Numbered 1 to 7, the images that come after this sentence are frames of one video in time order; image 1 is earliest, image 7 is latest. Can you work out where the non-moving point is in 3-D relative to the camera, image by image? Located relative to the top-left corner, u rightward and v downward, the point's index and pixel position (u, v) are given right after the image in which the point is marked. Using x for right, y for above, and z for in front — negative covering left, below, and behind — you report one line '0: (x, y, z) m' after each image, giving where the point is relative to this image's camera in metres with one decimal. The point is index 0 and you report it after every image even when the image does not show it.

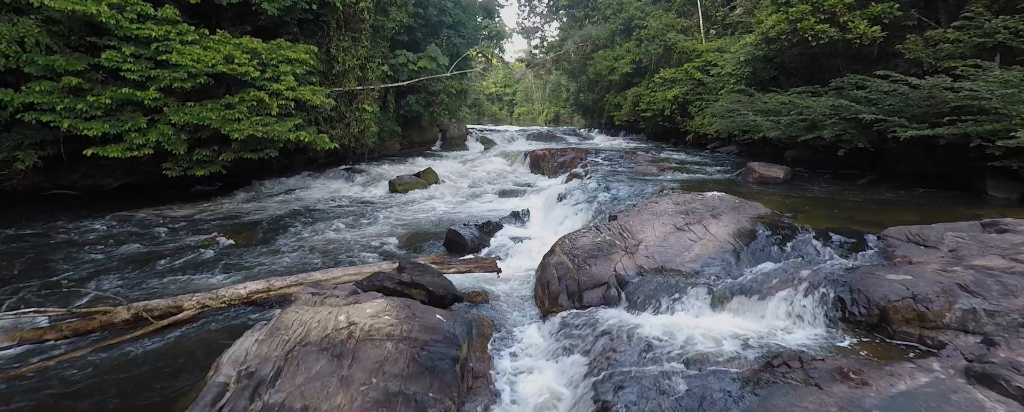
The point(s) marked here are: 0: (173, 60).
0: (-6.5, +2.8, +9.5) m
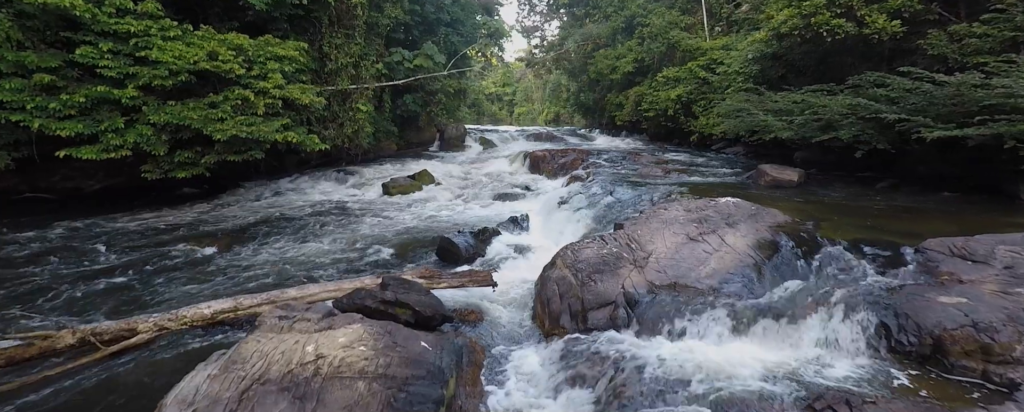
0: (-6.5, +2.7, +9.0) m
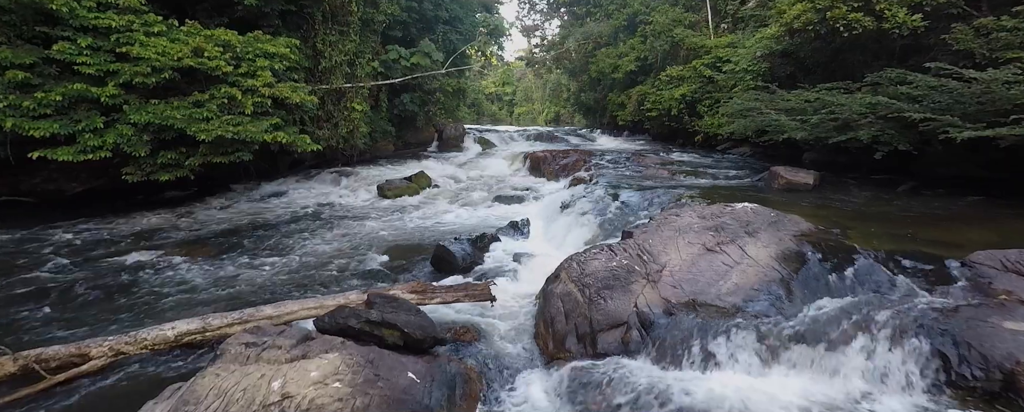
0: (-6.5, +2.7, +8.6) m
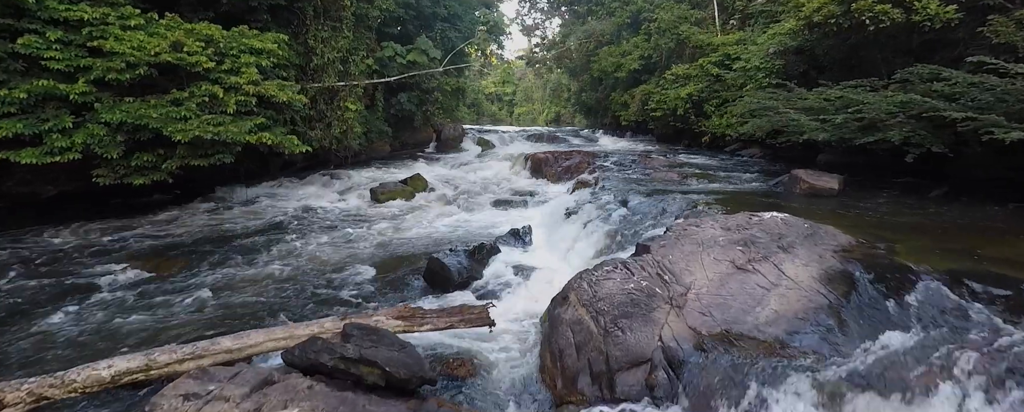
0: (-6.5, +2.6, +8.0) m
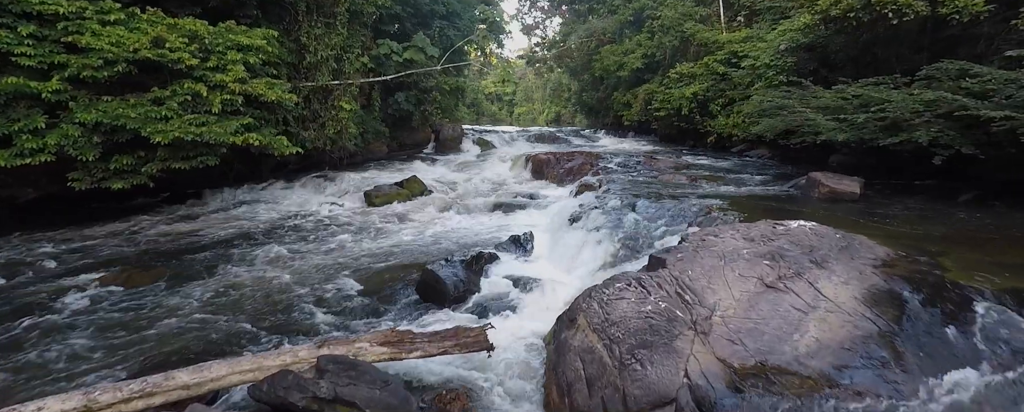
0: (-6.5, +2.5, +7.5) m
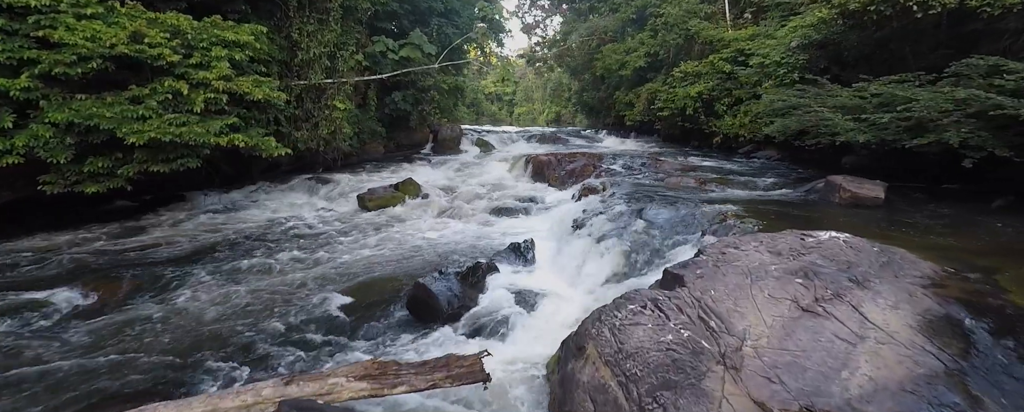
0: (-6.5, +2.4, +7.0) m
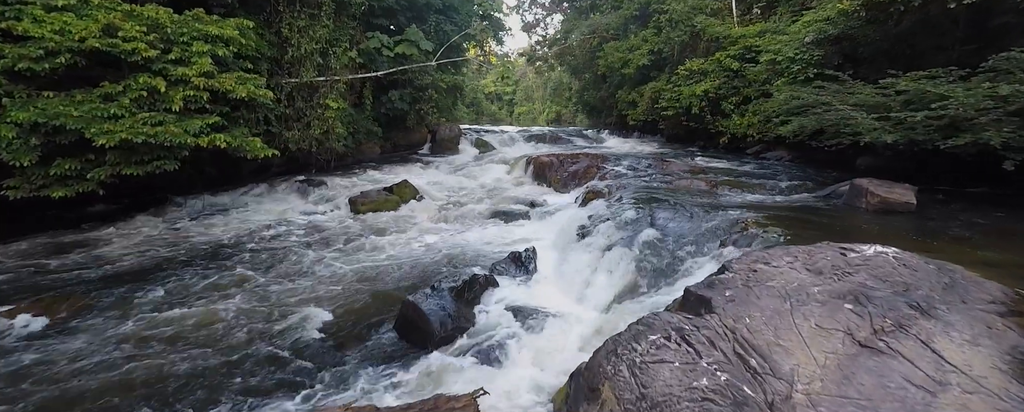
0: (-6.5, +2.3, +6.5) m
